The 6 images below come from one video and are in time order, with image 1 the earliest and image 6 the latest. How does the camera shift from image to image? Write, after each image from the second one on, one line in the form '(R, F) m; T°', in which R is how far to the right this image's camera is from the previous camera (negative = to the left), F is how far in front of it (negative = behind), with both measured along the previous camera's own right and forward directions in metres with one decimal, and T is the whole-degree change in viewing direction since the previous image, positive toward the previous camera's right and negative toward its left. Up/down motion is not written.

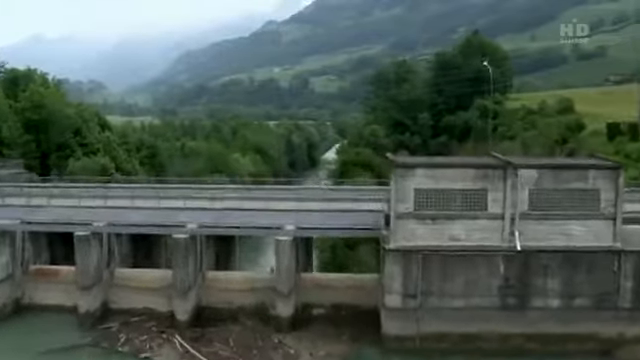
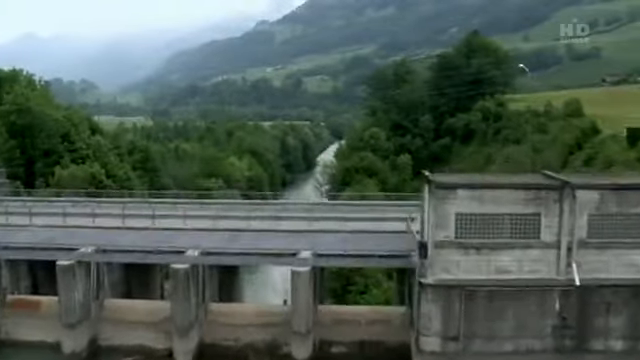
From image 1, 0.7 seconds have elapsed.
(-0.6, +2.3) m; +1°
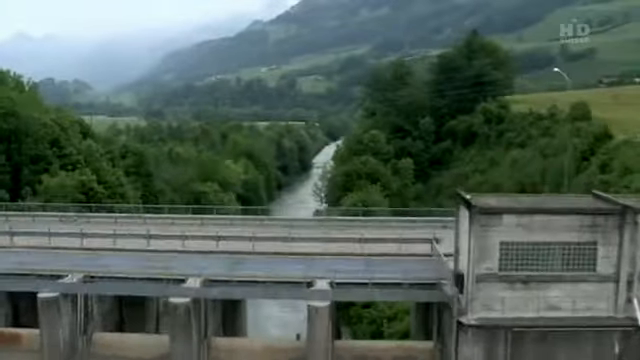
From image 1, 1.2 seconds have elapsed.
(-0.5, +1.8) m; +1°
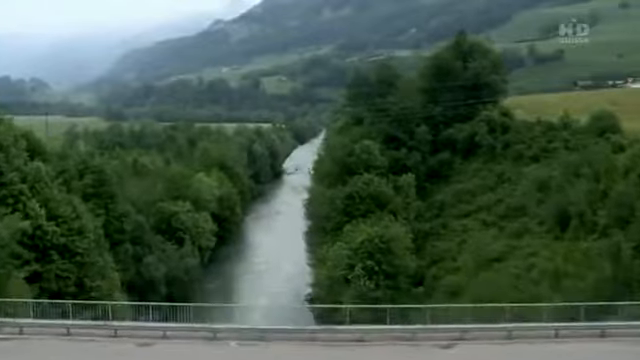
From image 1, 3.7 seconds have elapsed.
(-2.0, +7.7) m; +3°
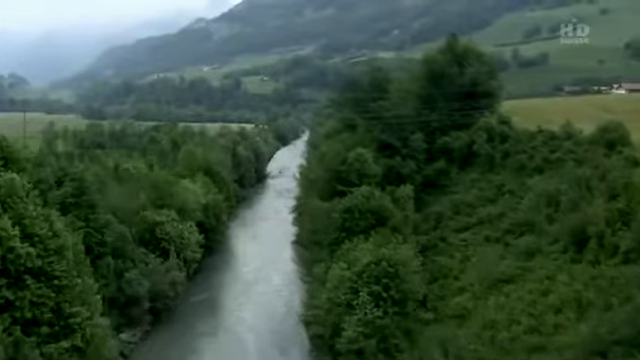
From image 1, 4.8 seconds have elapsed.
(-0.9, +2.8) m; +2°
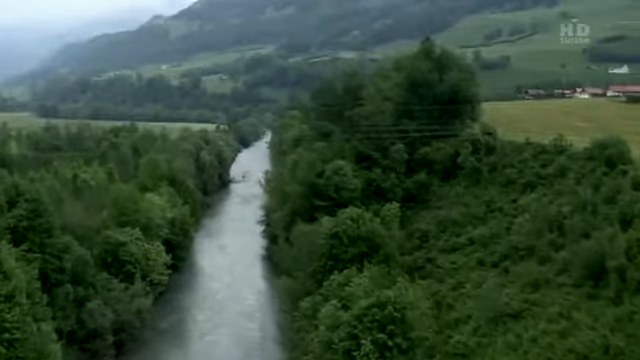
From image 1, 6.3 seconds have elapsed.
(-1.3, +3.8) m; +3°
